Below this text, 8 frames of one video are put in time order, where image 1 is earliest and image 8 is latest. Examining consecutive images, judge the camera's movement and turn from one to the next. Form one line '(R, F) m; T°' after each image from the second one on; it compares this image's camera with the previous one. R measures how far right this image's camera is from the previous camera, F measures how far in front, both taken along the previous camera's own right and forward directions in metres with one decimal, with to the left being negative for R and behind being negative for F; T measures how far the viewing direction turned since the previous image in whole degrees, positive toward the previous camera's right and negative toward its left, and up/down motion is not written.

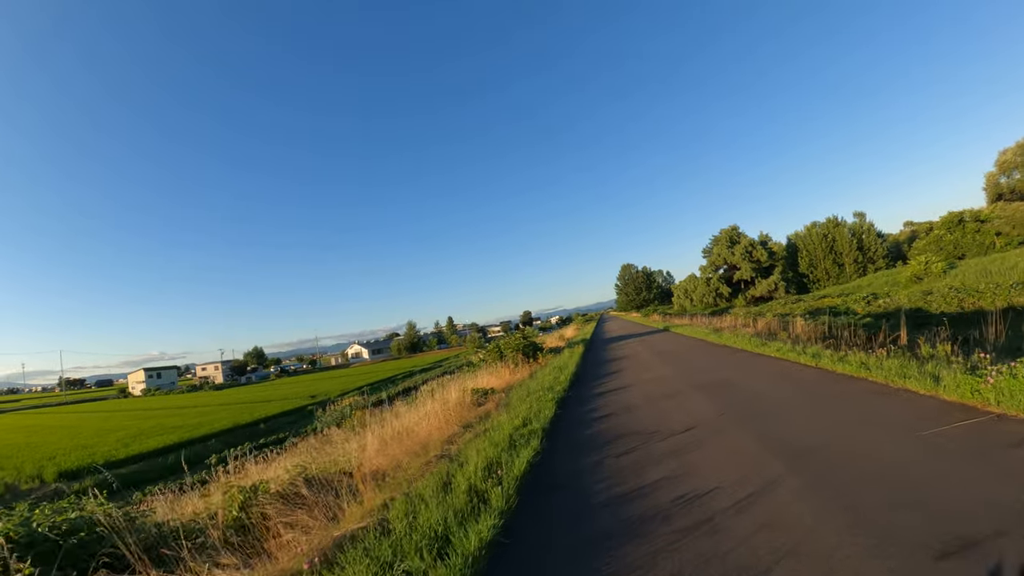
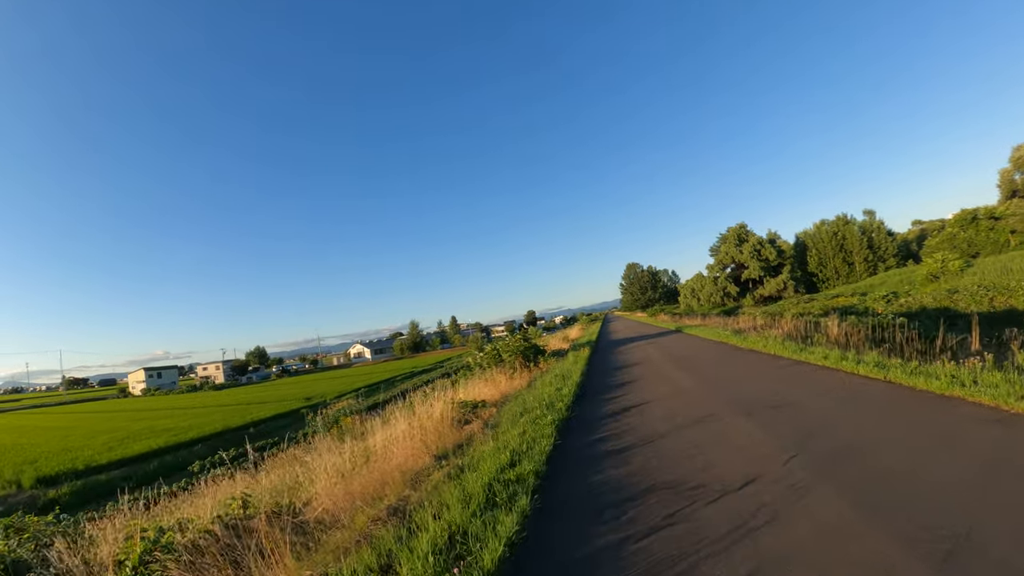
(+0.2, +1.8) m; 0°
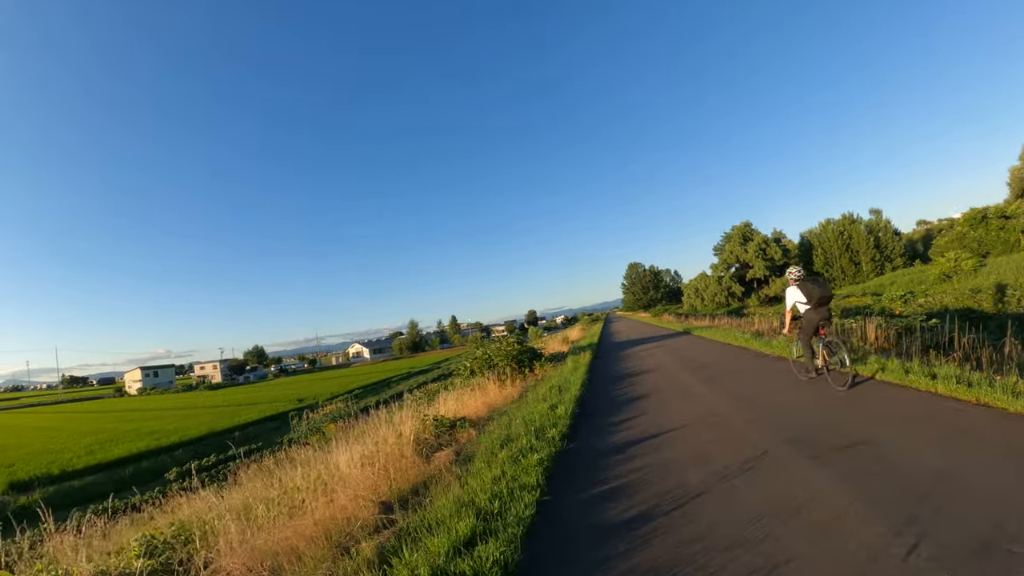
(+0.3, +1.7) m; 0°
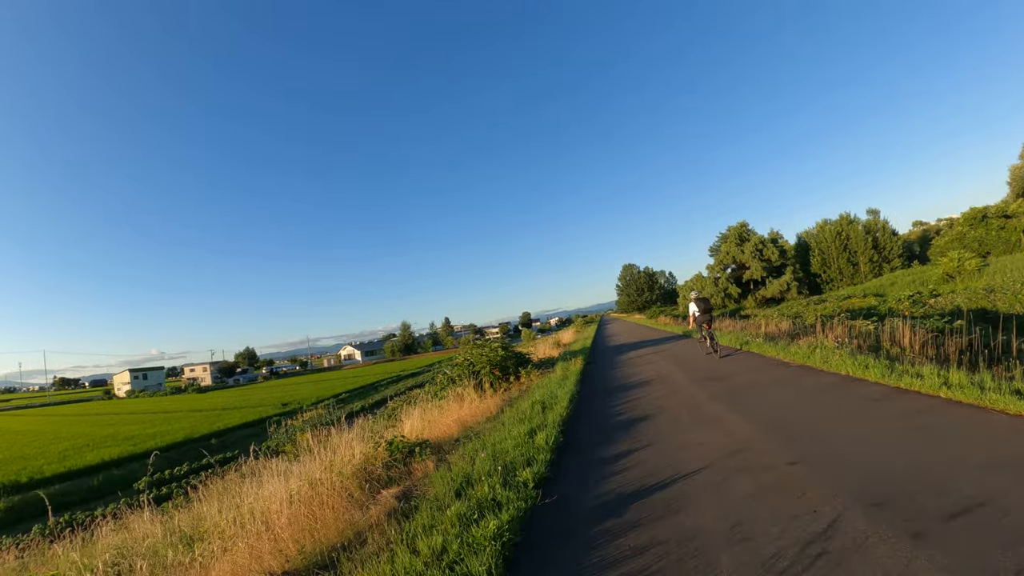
(+0.4, +1.6) m; +1°
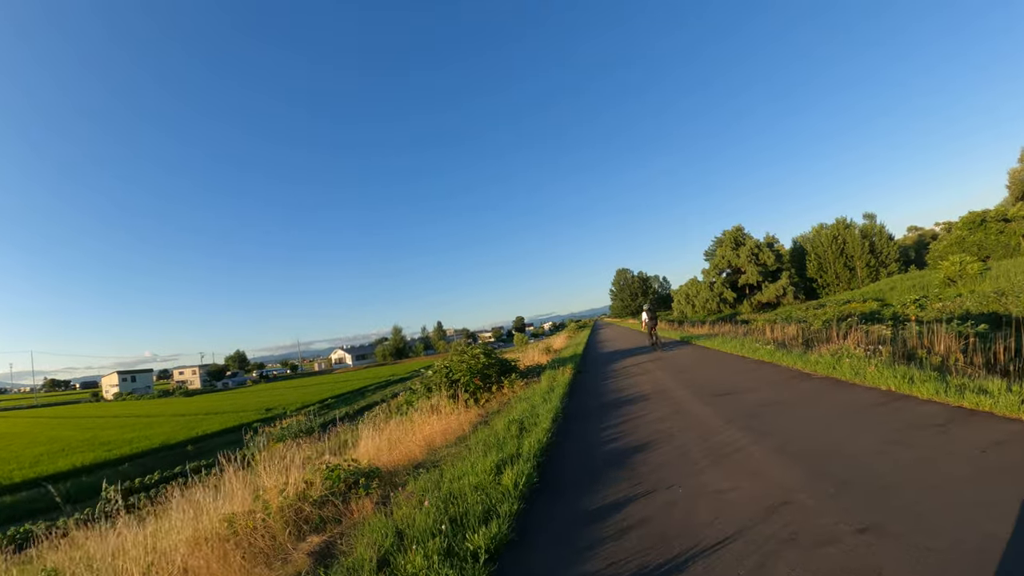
(+0.3, +1.4) m; +1°
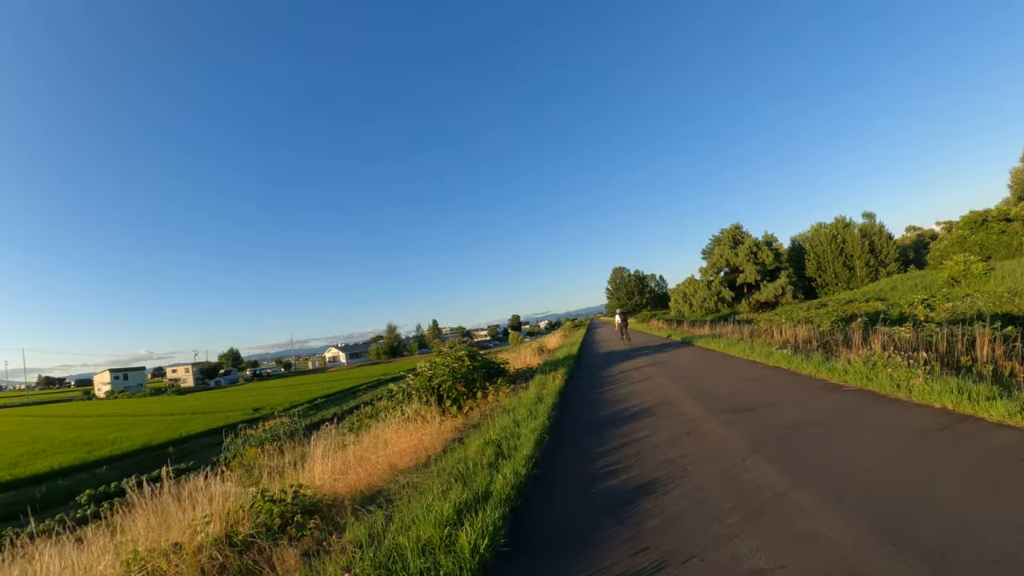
(+0.2, +1.2) m; 0°
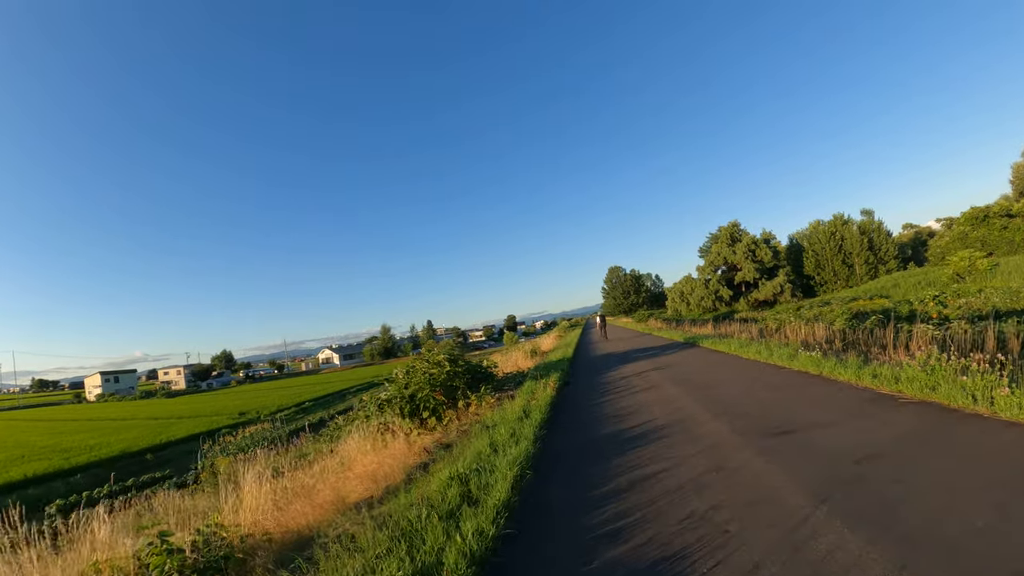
(+0.2, +1.4) m; 0°
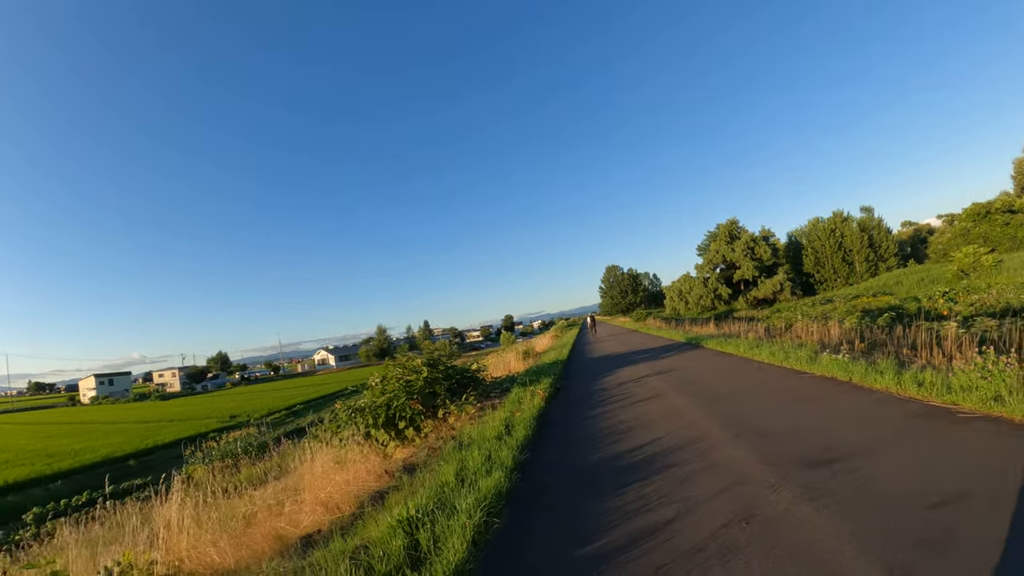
(+0.3, +1.0) m; 0°
